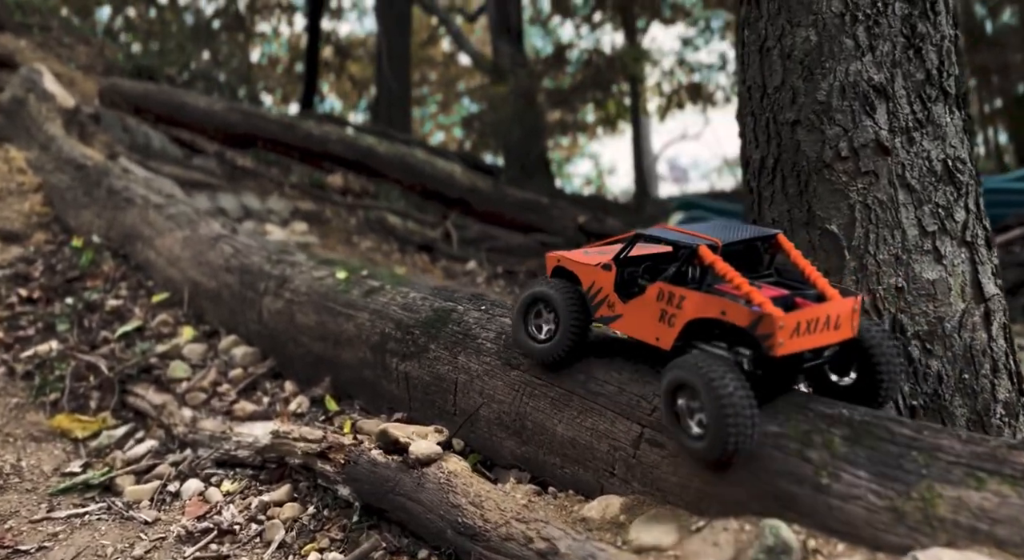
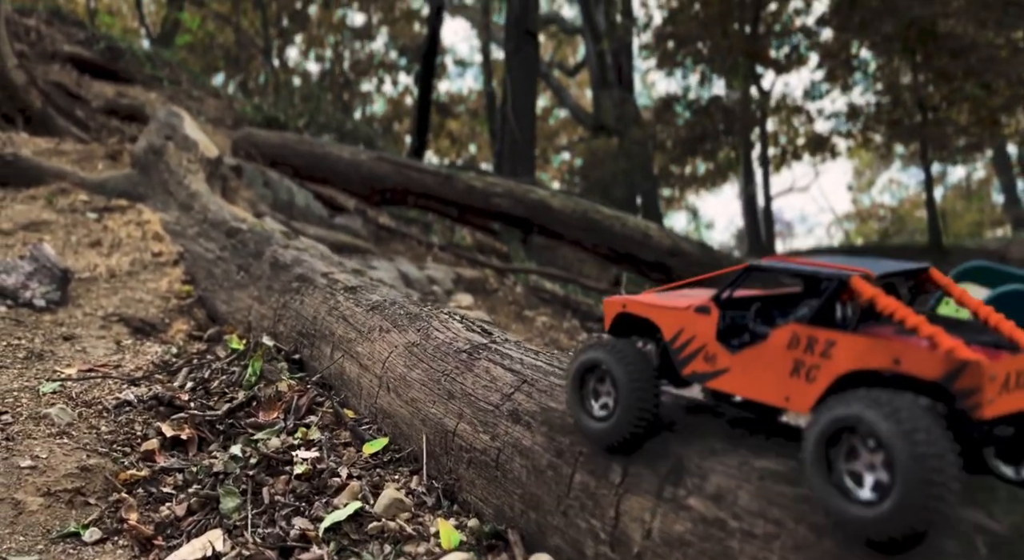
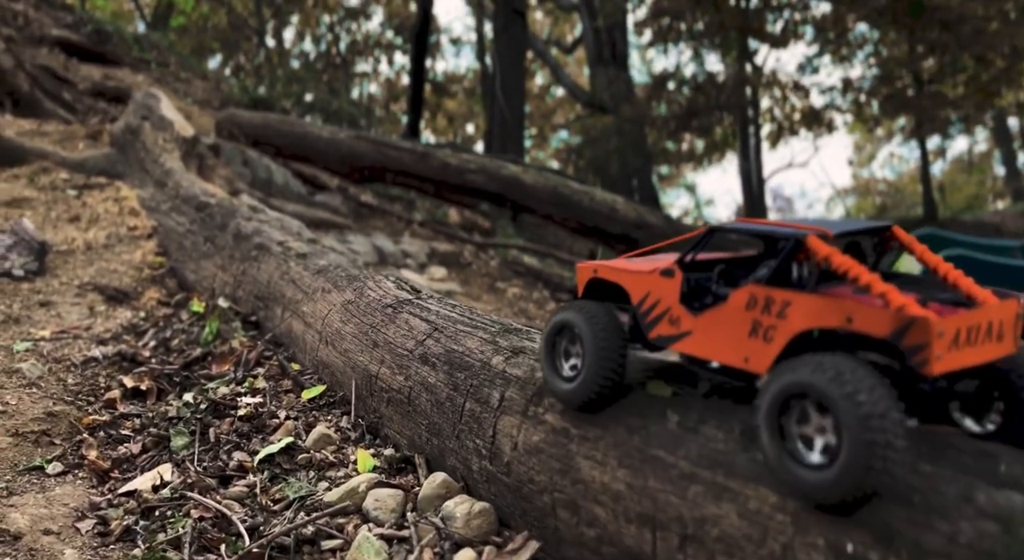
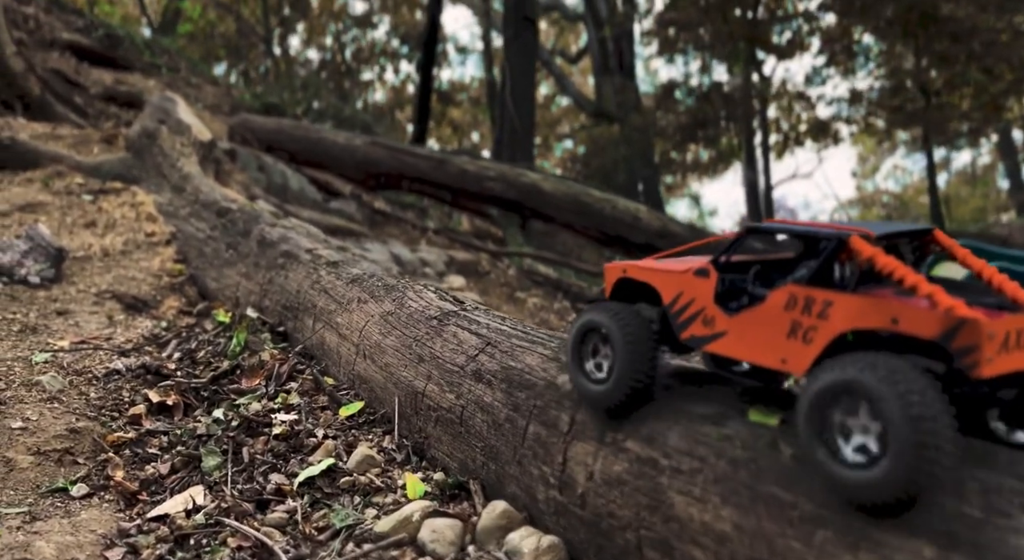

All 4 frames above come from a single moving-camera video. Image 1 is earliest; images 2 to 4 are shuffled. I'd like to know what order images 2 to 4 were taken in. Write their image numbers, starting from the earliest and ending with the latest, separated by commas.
3, 4, 2
